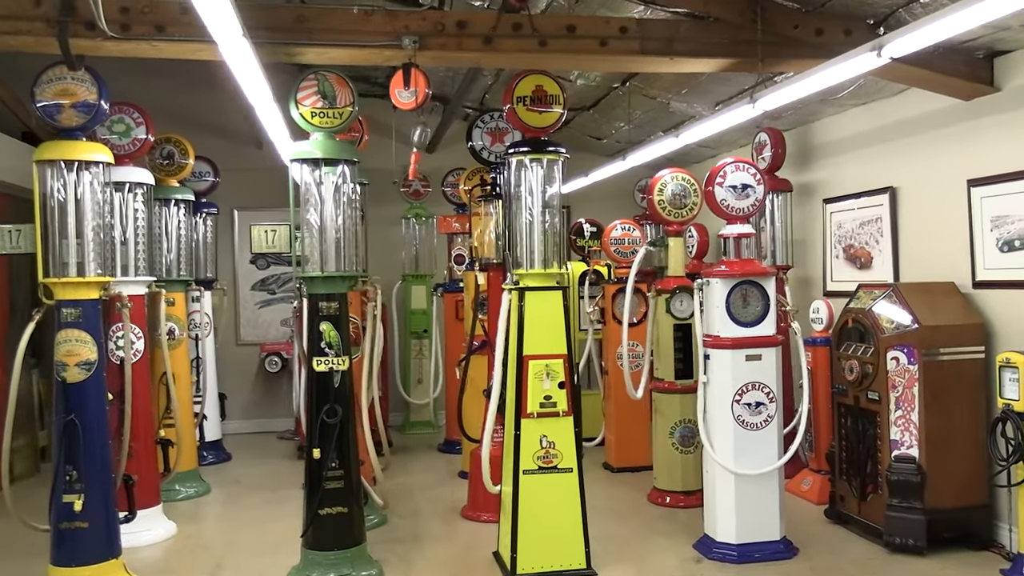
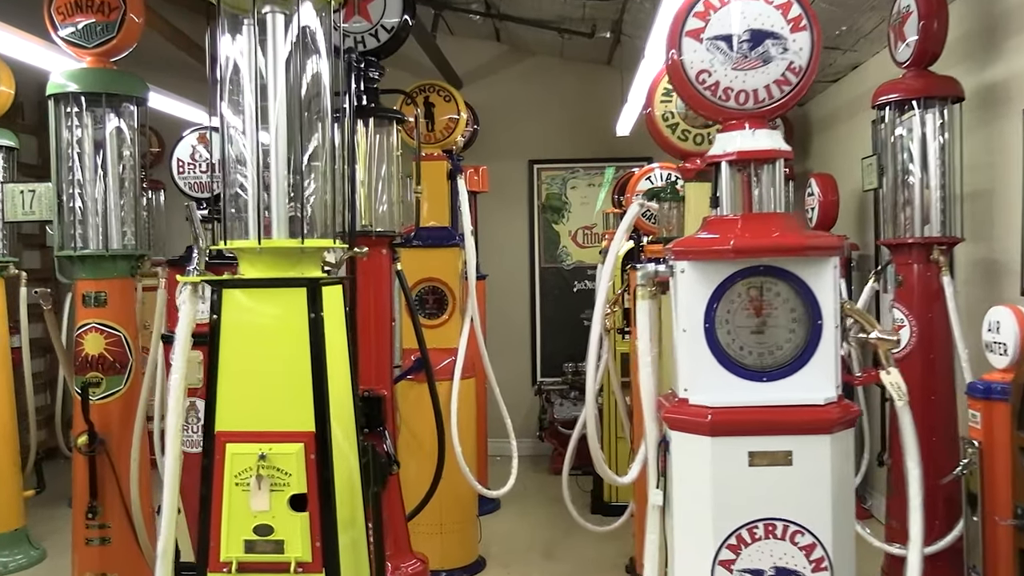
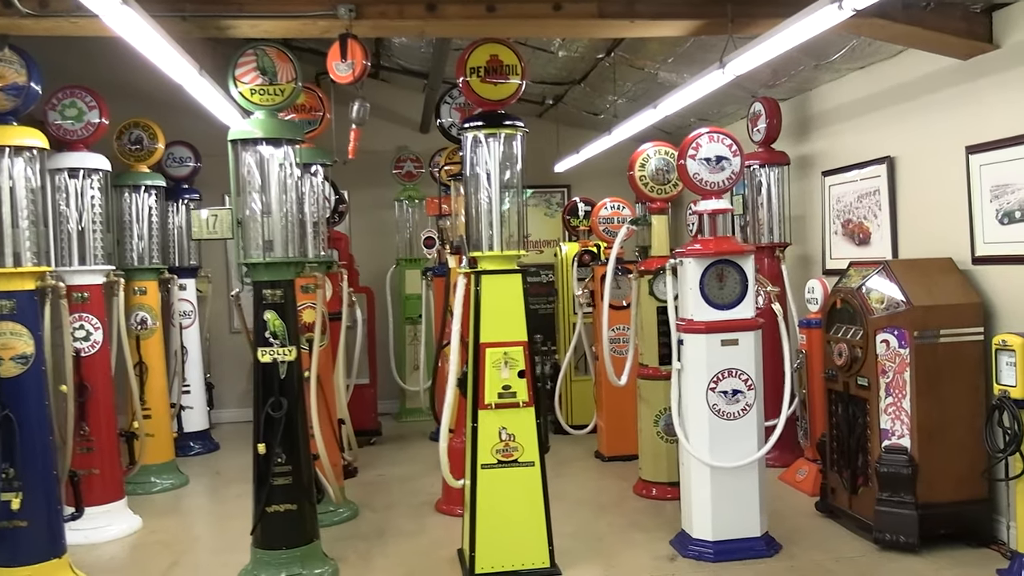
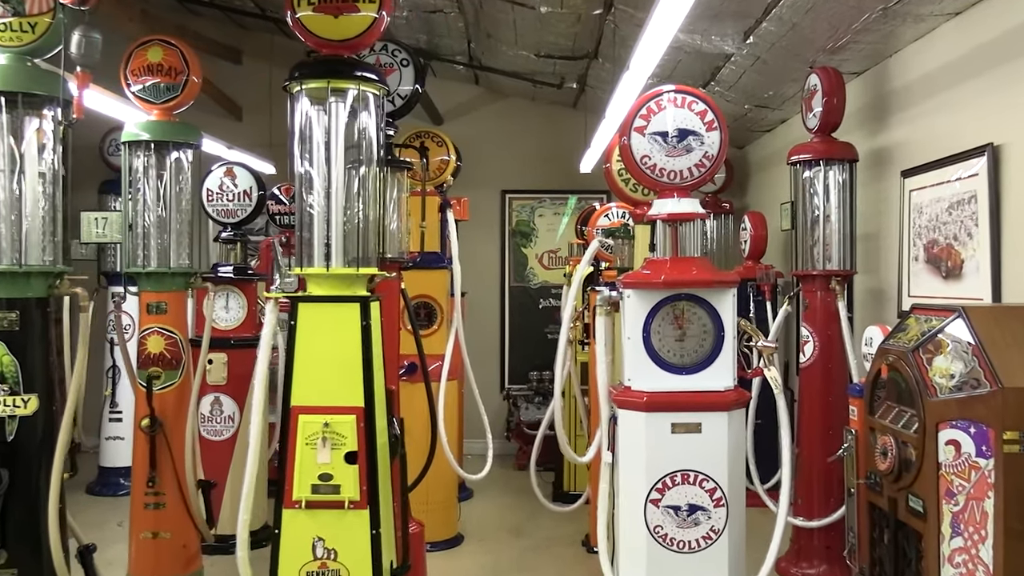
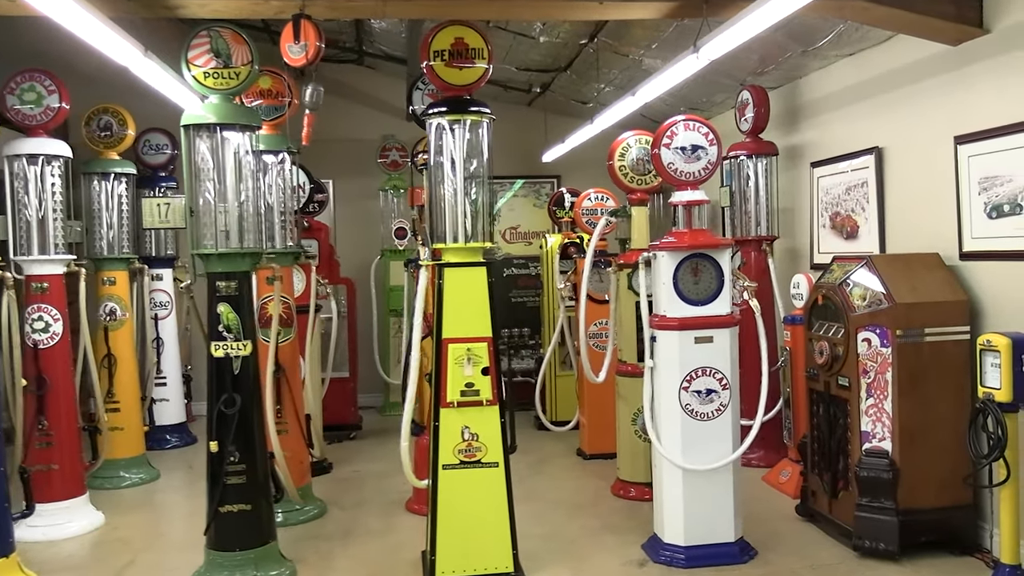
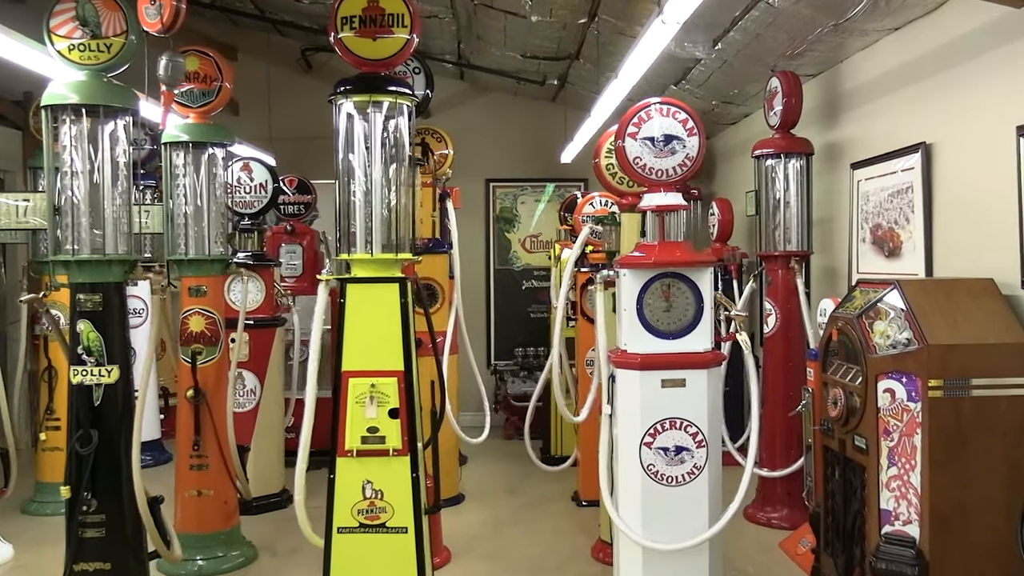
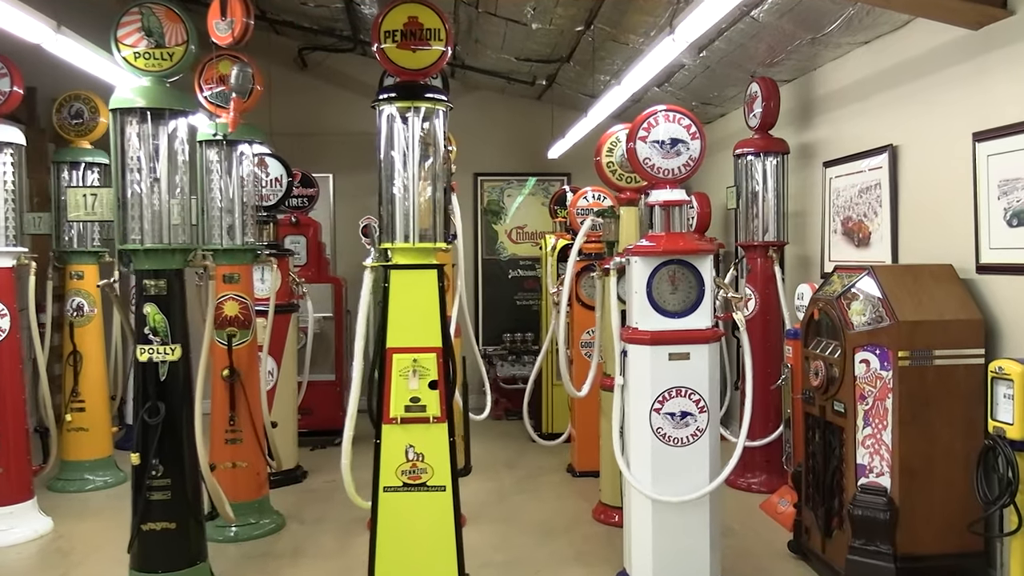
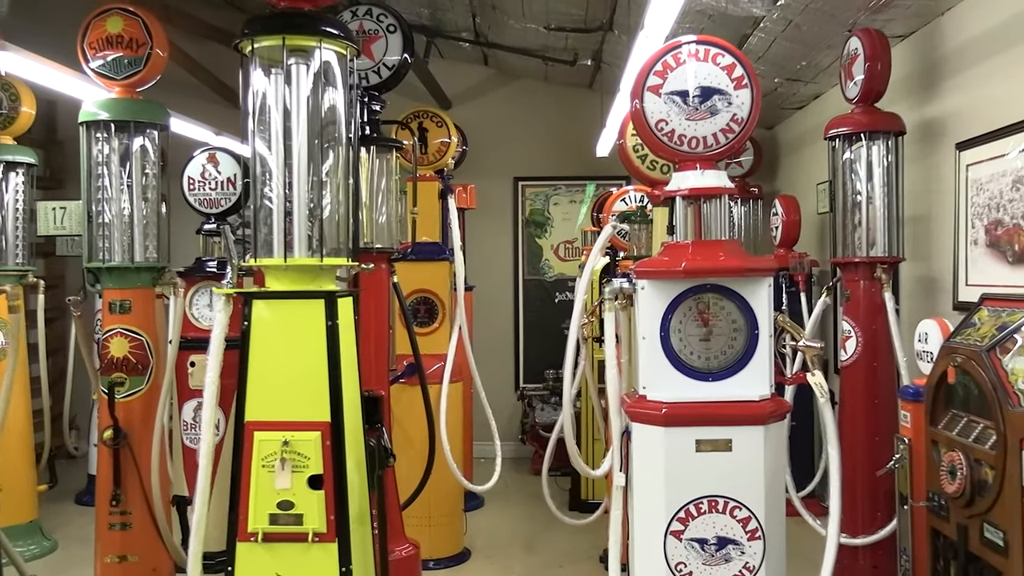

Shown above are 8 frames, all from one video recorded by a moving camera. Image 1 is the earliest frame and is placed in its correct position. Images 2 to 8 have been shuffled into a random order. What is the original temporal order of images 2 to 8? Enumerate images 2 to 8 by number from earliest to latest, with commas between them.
3, 5, 7, 6, 4, 8, 2
